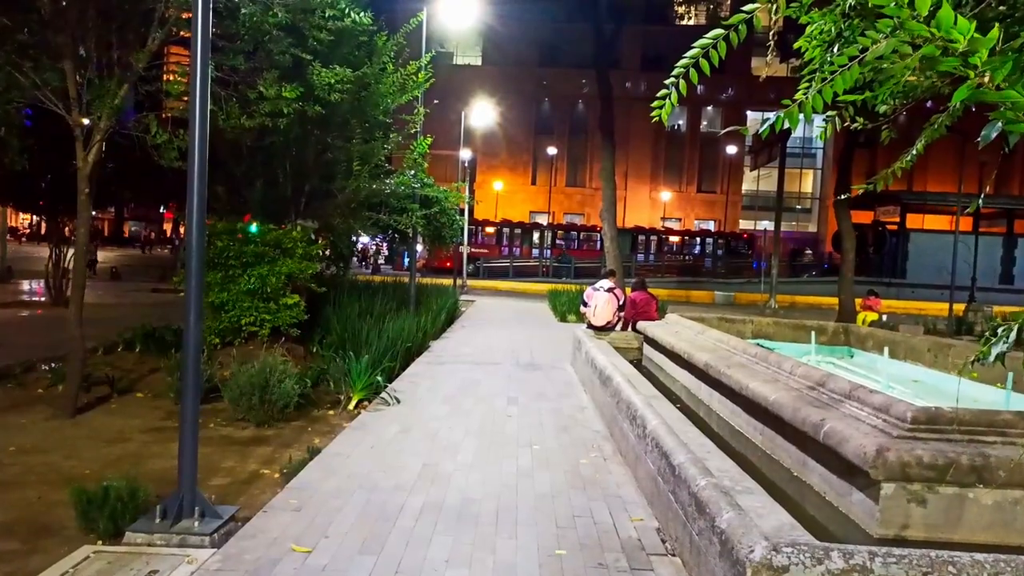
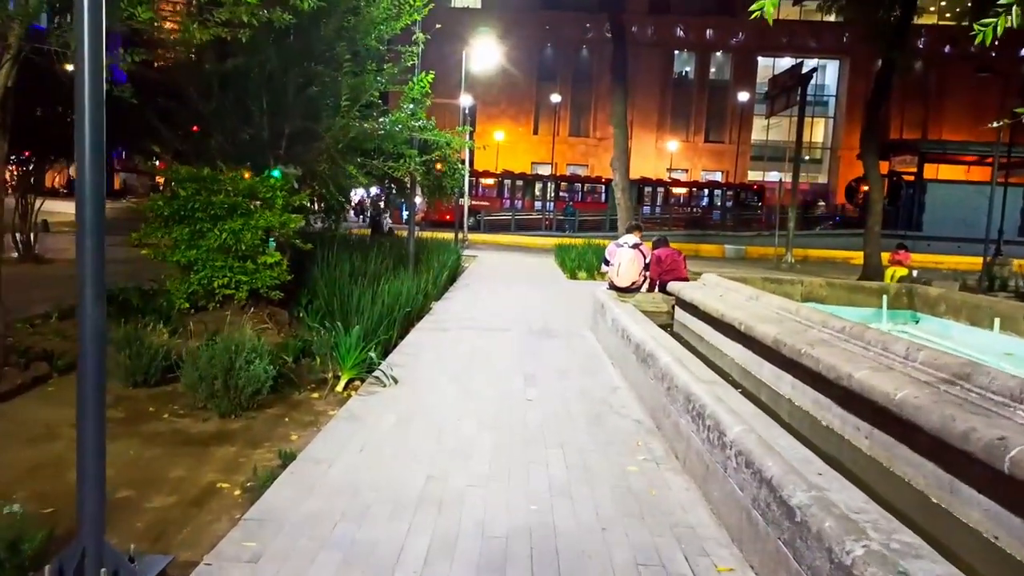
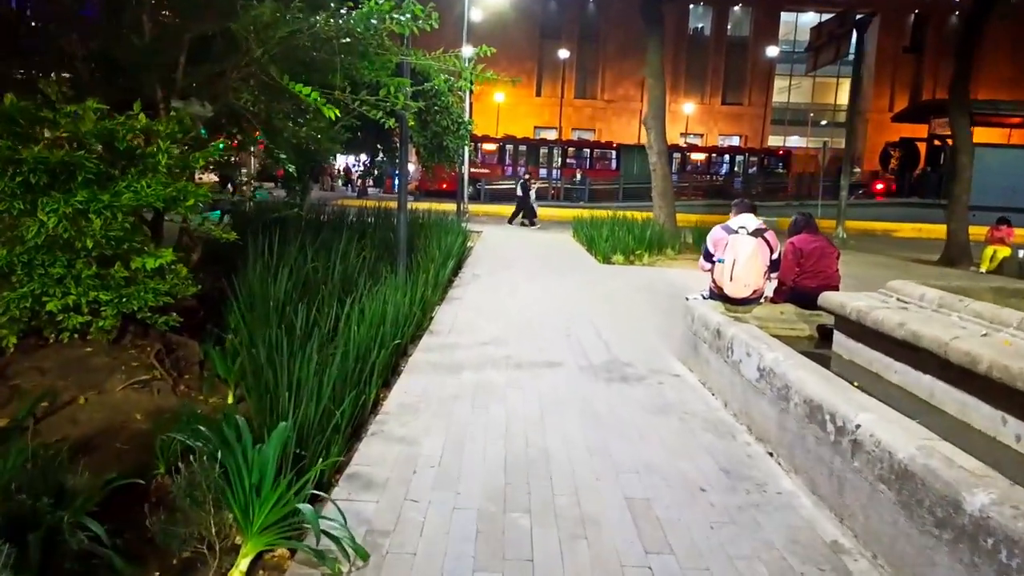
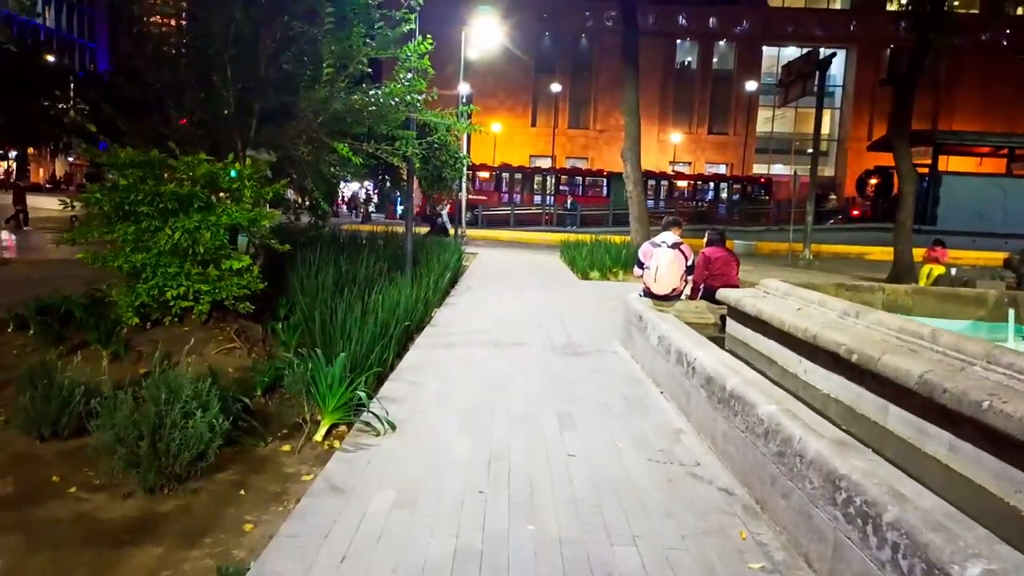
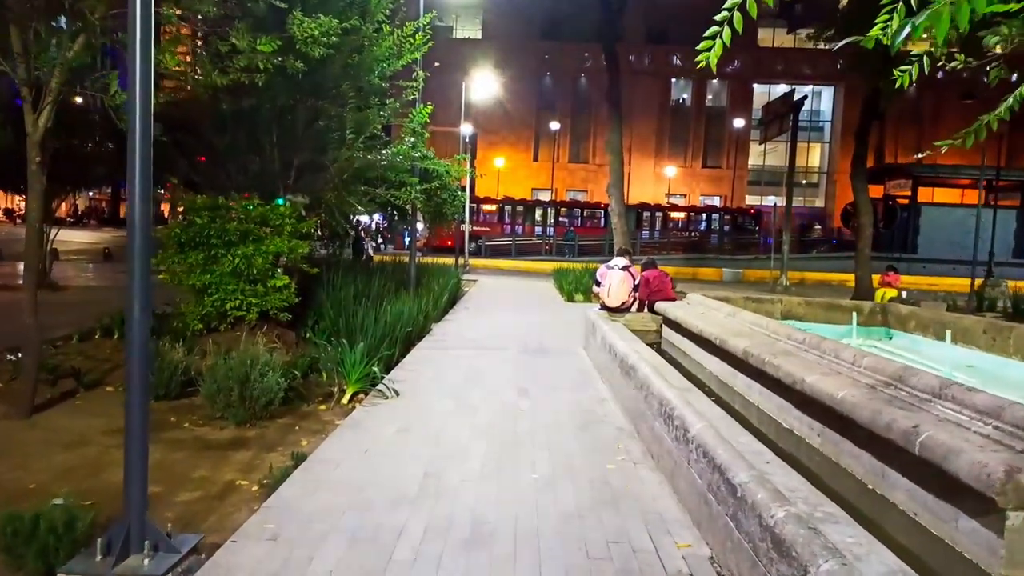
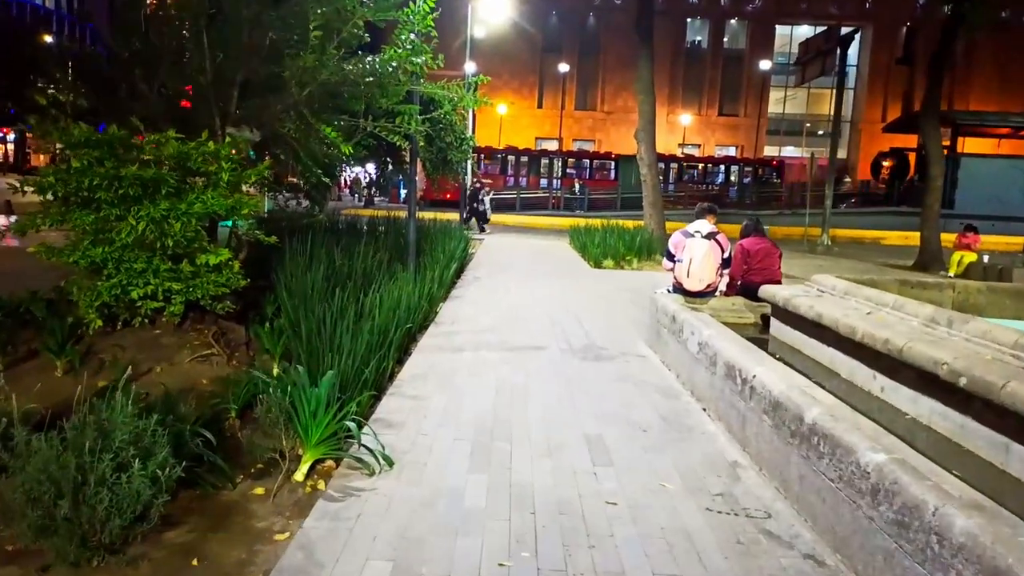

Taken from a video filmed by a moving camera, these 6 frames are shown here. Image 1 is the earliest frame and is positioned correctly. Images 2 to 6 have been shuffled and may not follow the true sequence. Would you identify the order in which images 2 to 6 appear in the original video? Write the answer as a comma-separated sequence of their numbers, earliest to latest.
5, 2, 4, 6, 3
